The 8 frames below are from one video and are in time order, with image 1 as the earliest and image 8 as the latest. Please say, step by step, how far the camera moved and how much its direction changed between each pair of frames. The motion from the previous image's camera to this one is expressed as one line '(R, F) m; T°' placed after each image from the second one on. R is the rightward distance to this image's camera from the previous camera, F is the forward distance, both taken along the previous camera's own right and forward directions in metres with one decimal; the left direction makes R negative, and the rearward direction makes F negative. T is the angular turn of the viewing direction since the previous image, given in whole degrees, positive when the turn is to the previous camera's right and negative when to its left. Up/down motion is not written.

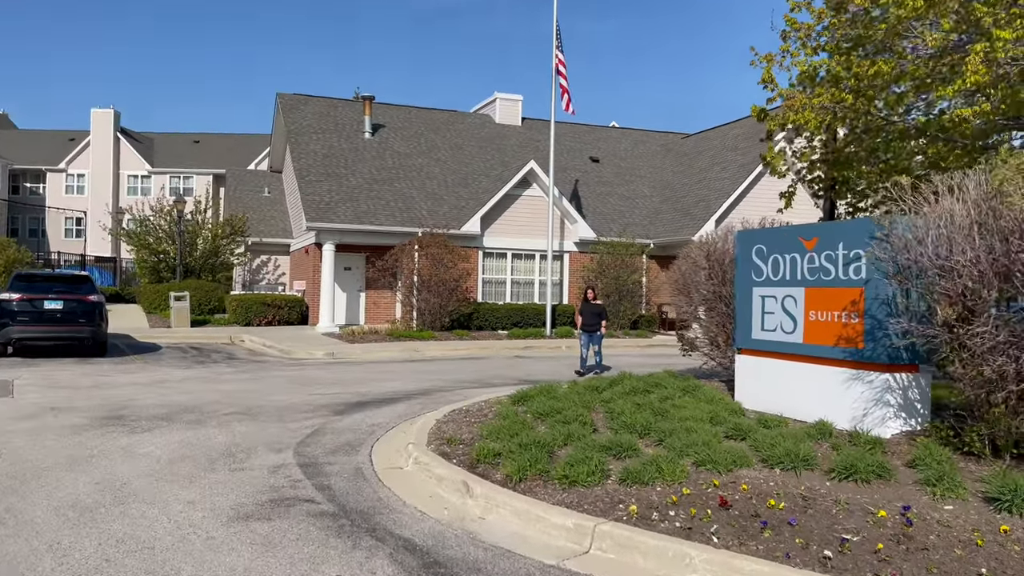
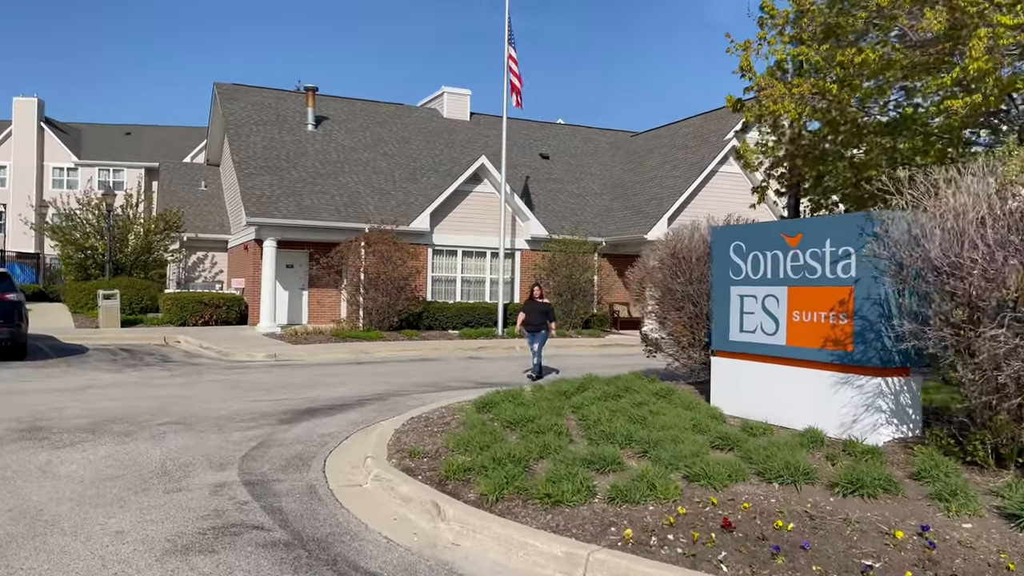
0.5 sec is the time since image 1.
(-0.2, +0.6) m; +4°
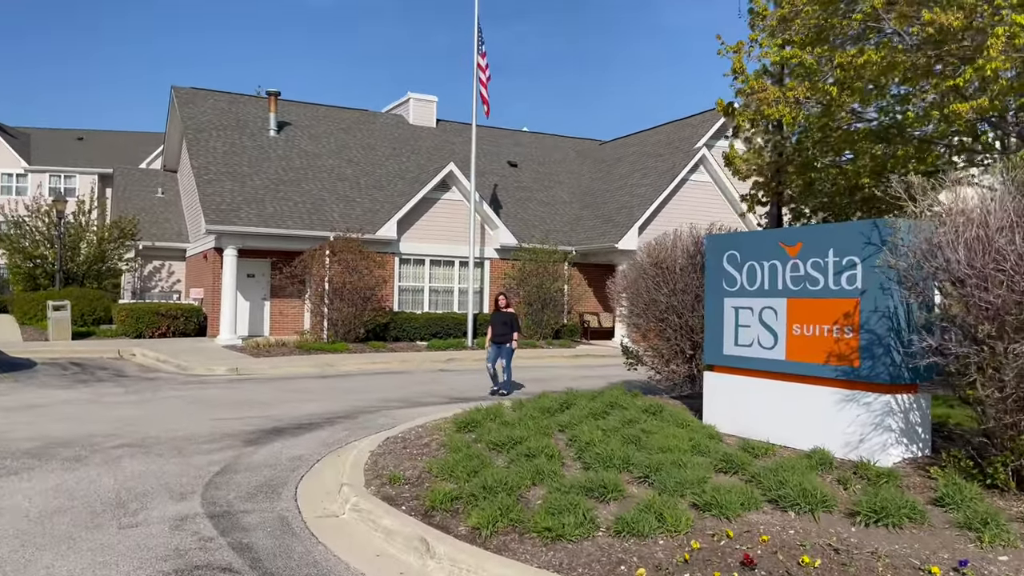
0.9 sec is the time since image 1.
(-0.2, +0.5) m; +3°
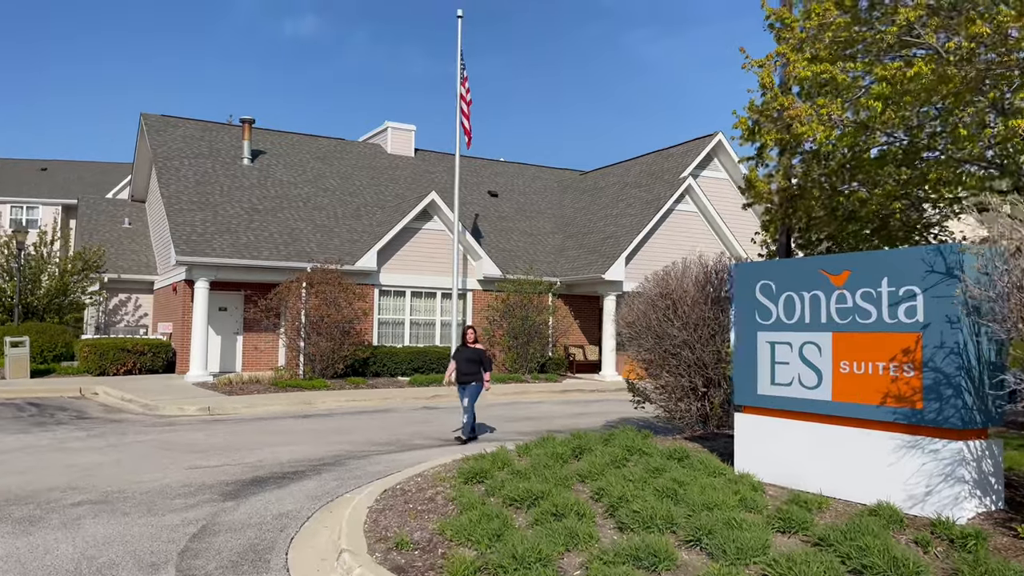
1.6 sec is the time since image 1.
(-0.4, +0.8) m; +2°
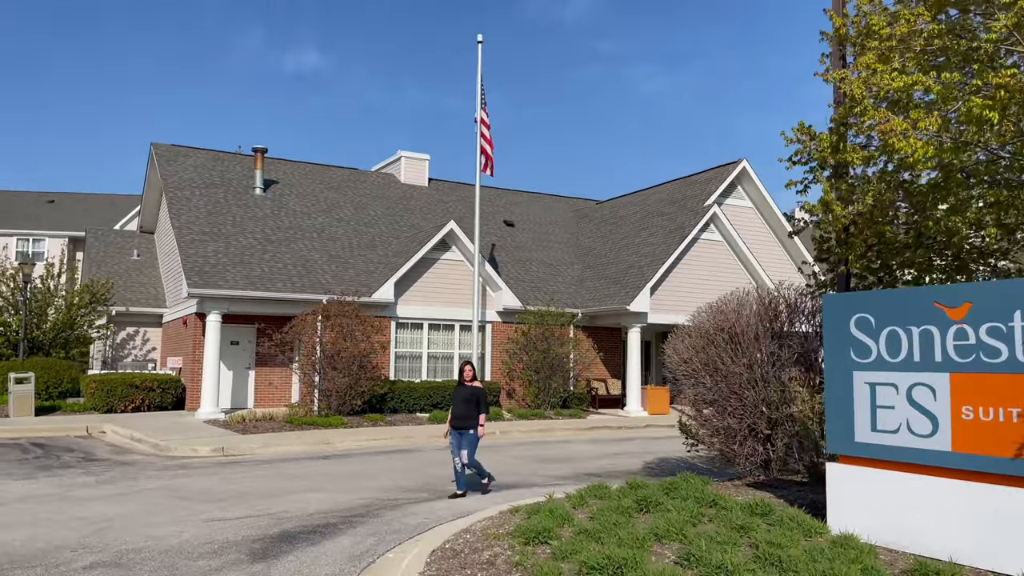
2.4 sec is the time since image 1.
(-0.5, +0.8) m; 0°
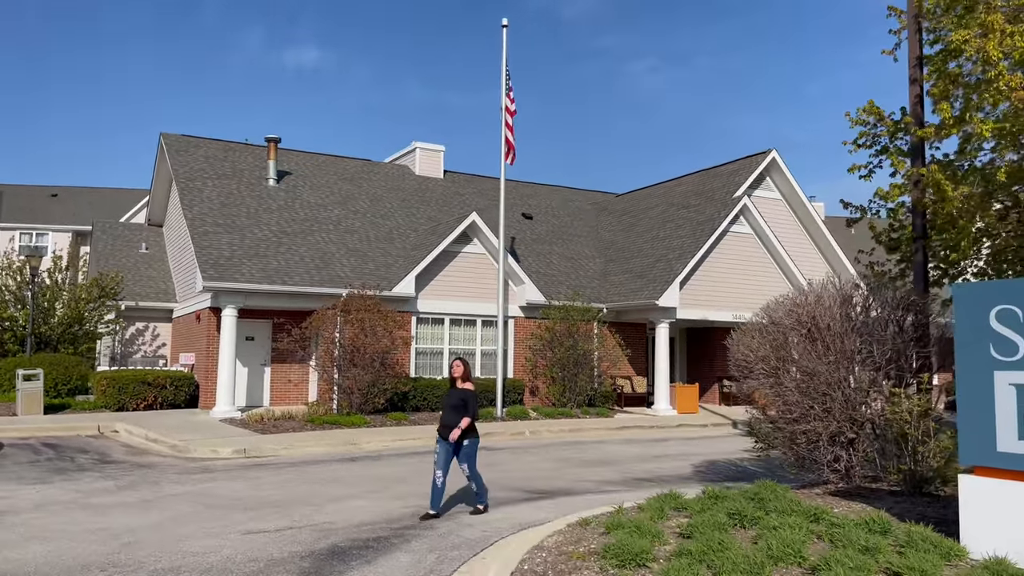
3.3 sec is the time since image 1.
(-0.7, +0.8) m; 0°
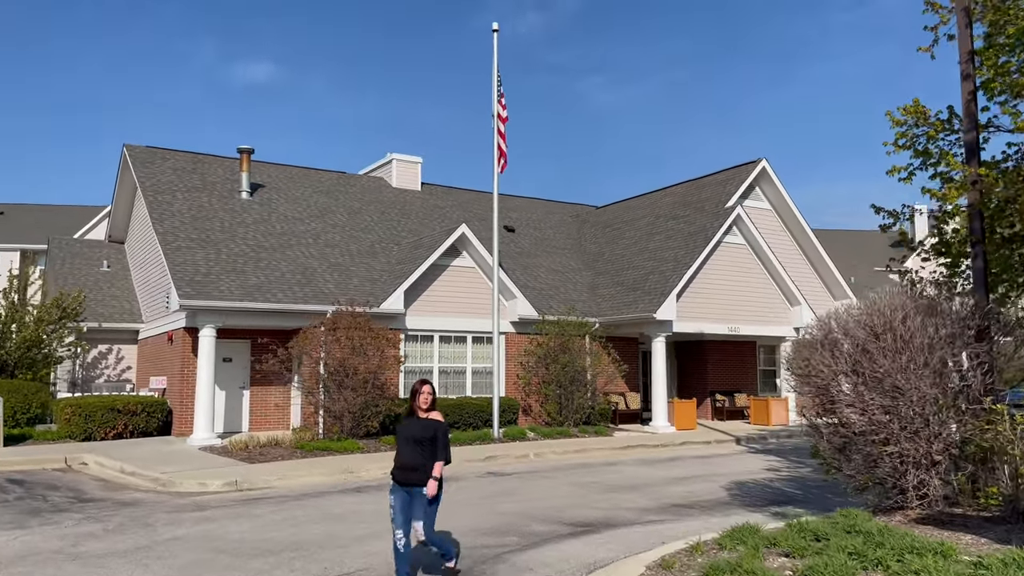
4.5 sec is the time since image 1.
(-1.0, +0.9) m; +3°
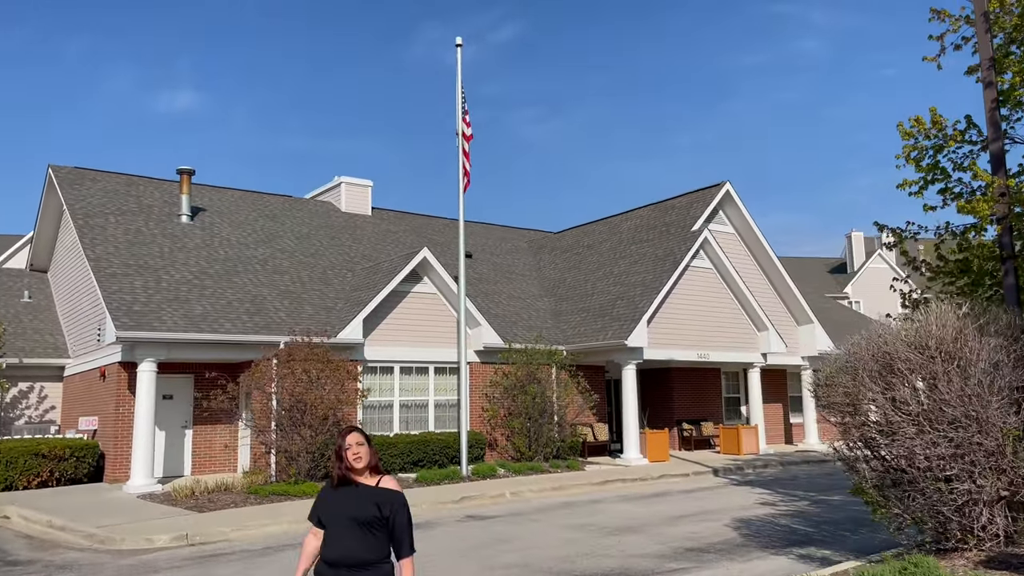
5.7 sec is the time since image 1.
(-0.8, +1.1) m; +5°
